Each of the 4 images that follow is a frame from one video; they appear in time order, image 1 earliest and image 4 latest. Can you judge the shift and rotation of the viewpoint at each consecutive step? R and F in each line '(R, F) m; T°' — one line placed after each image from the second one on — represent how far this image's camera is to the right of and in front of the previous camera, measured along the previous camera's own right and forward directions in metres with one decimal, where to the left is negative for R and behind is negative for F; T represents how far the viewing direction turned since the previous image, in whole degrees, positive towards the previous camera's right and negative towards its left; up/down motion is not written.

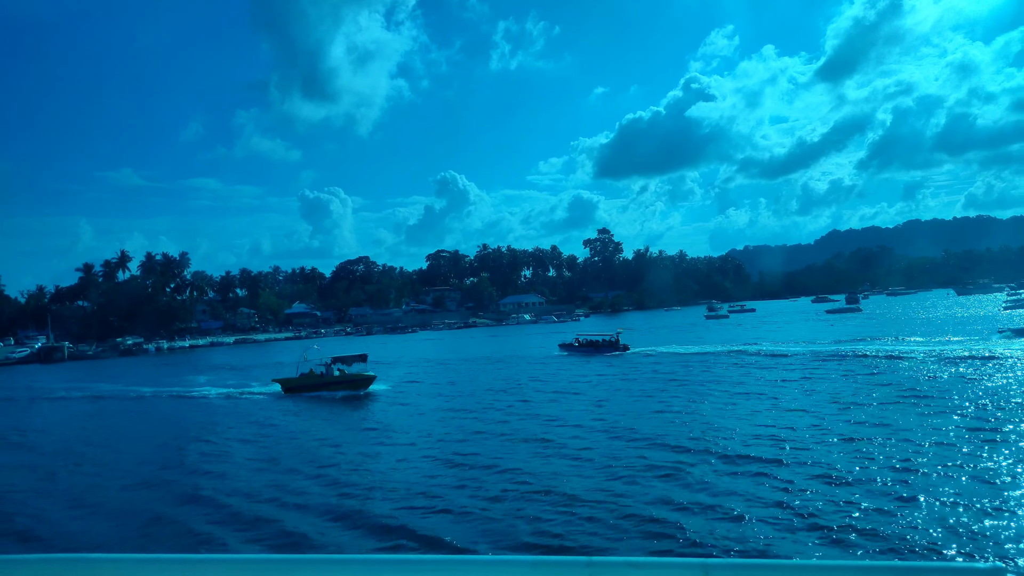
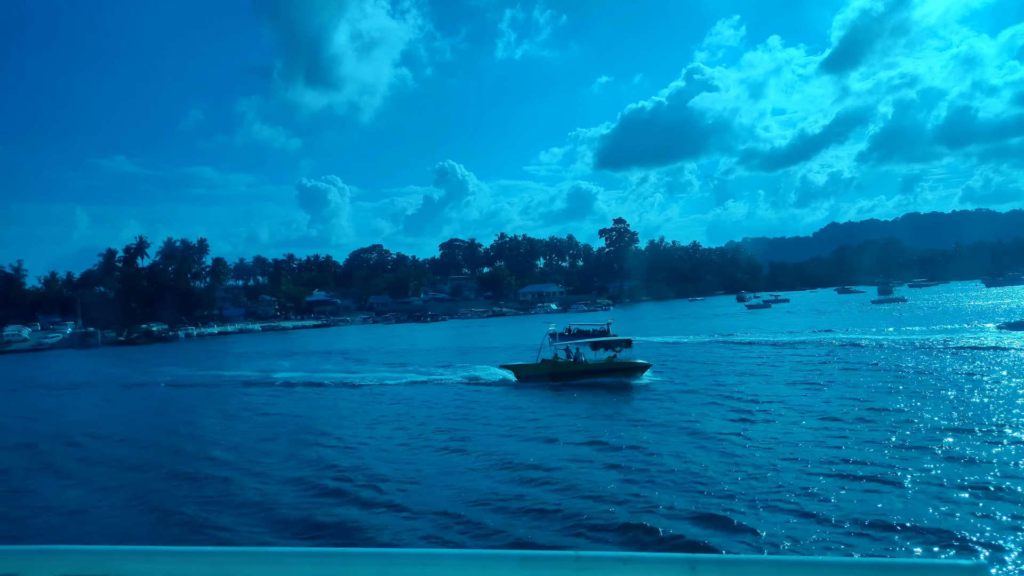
(-2.3, +0.4) m; 0°
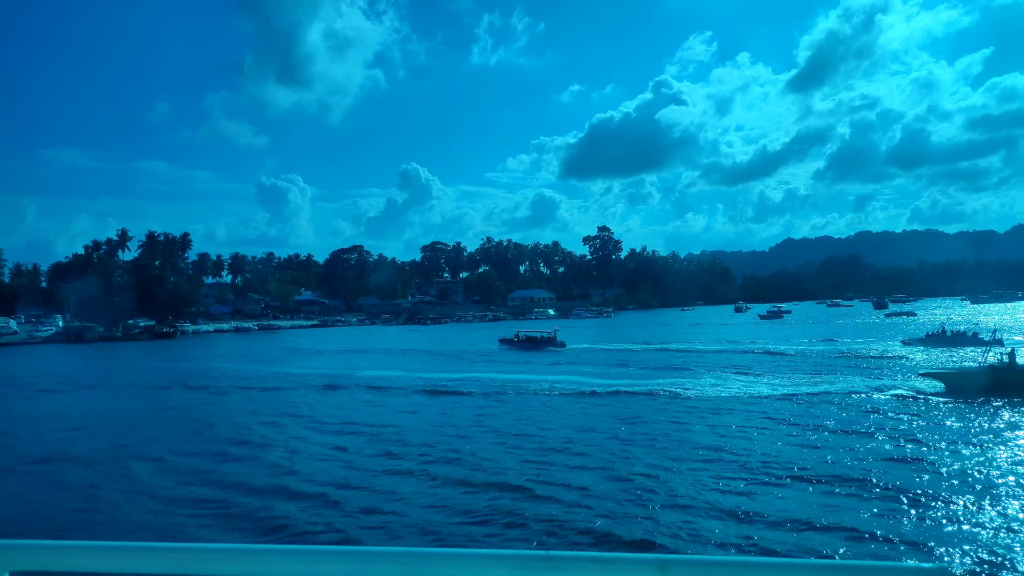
(-3.0, +0.4) m; +3°
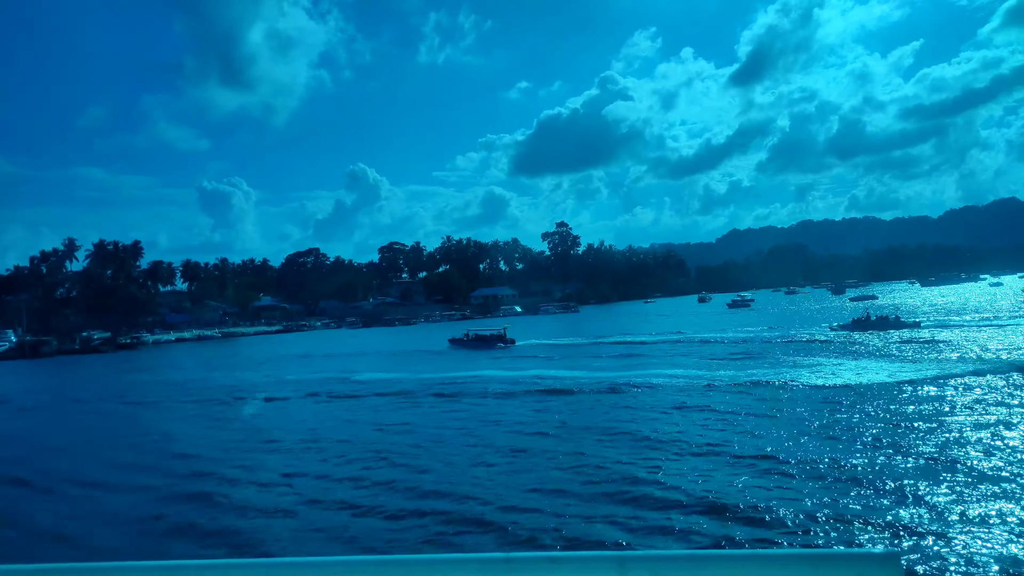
(-1.1, +0.1) m; +4°
